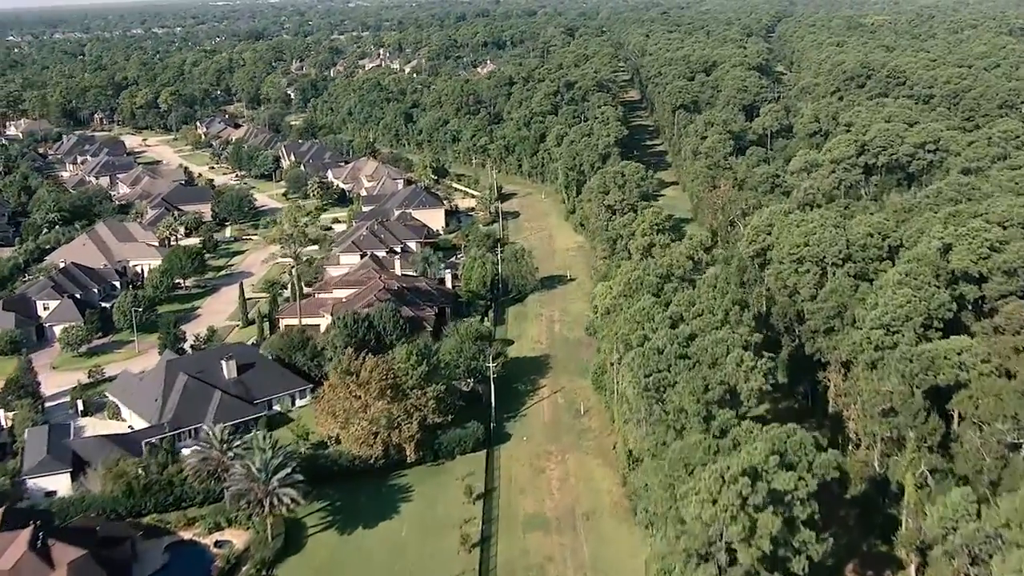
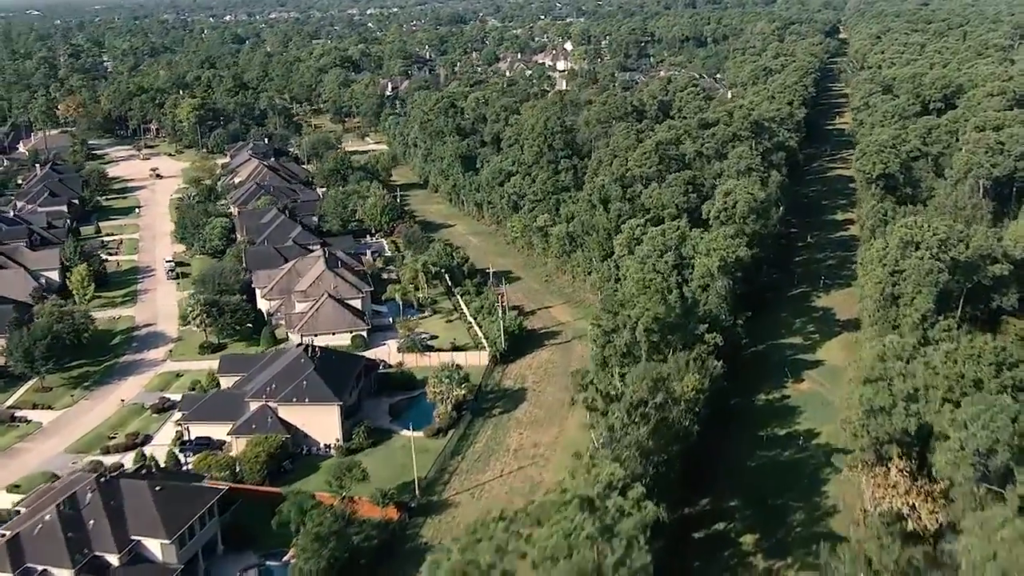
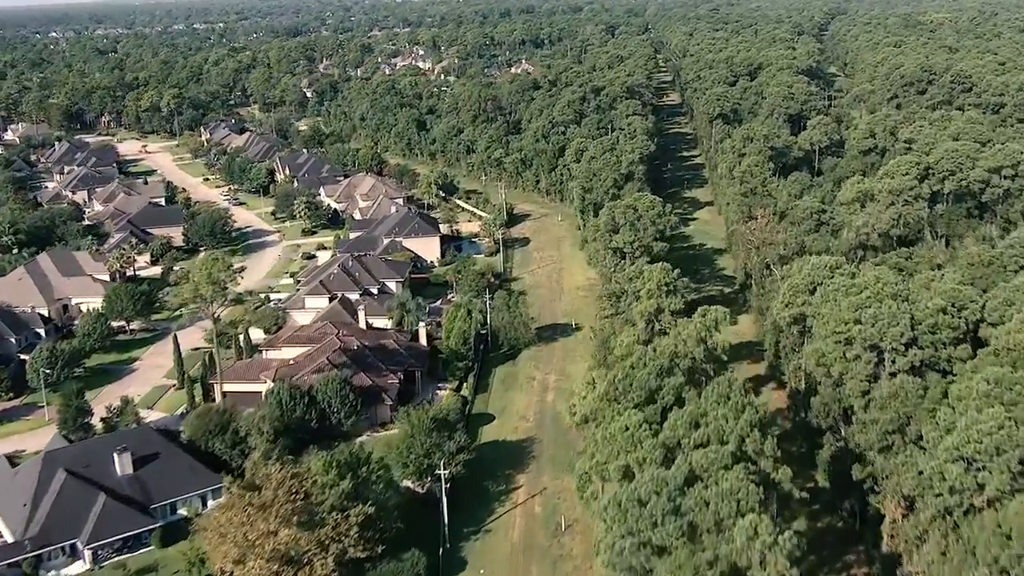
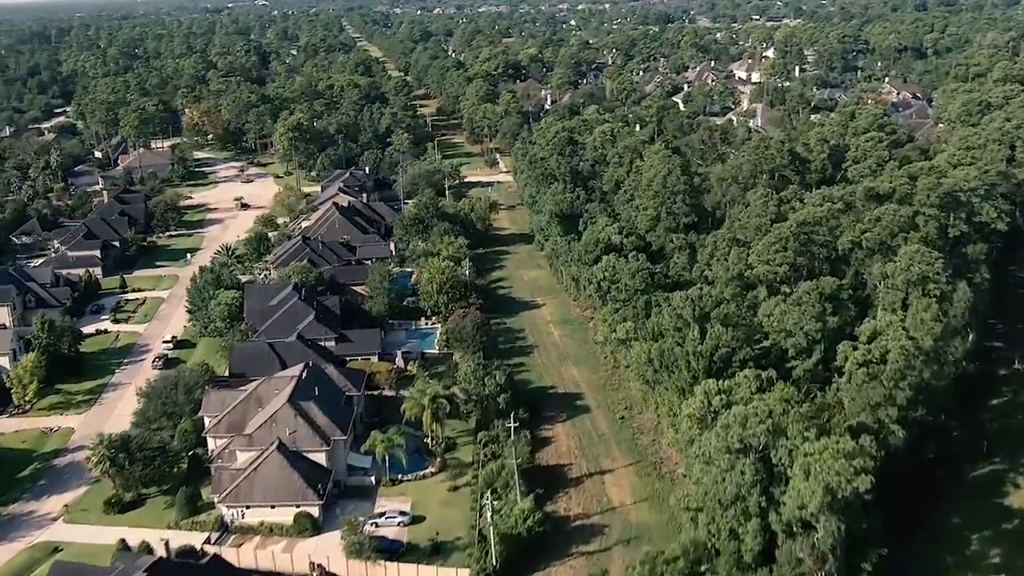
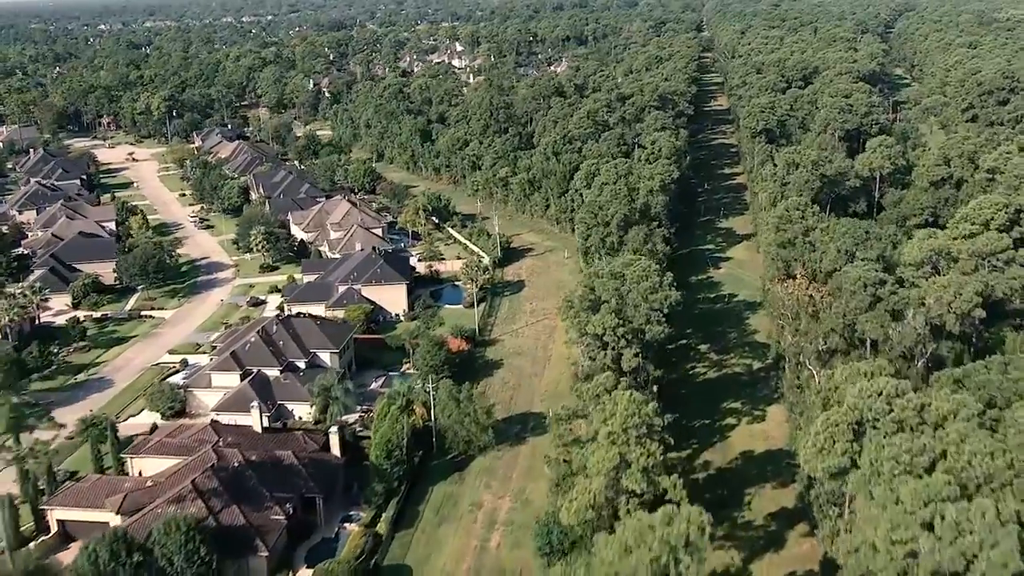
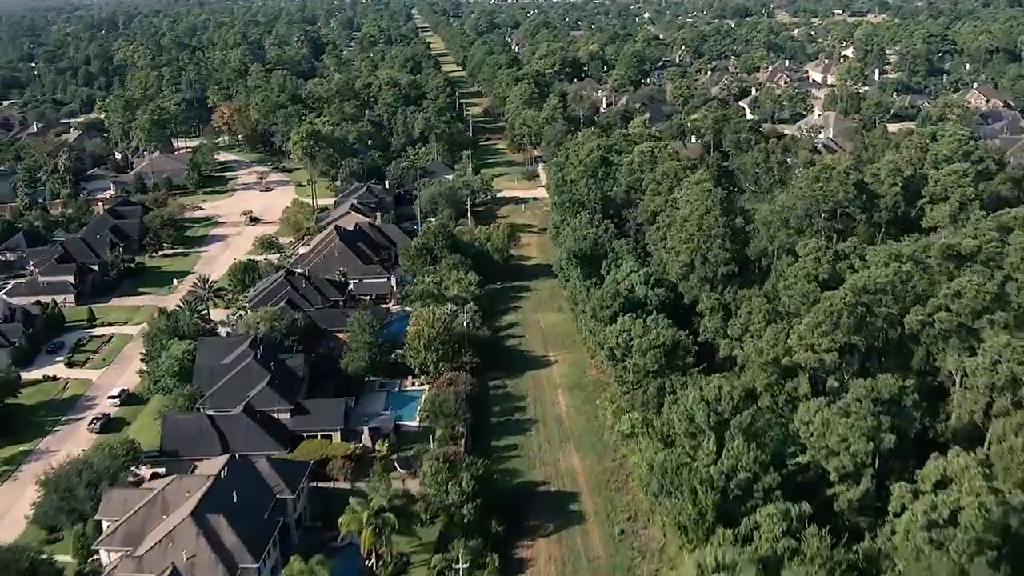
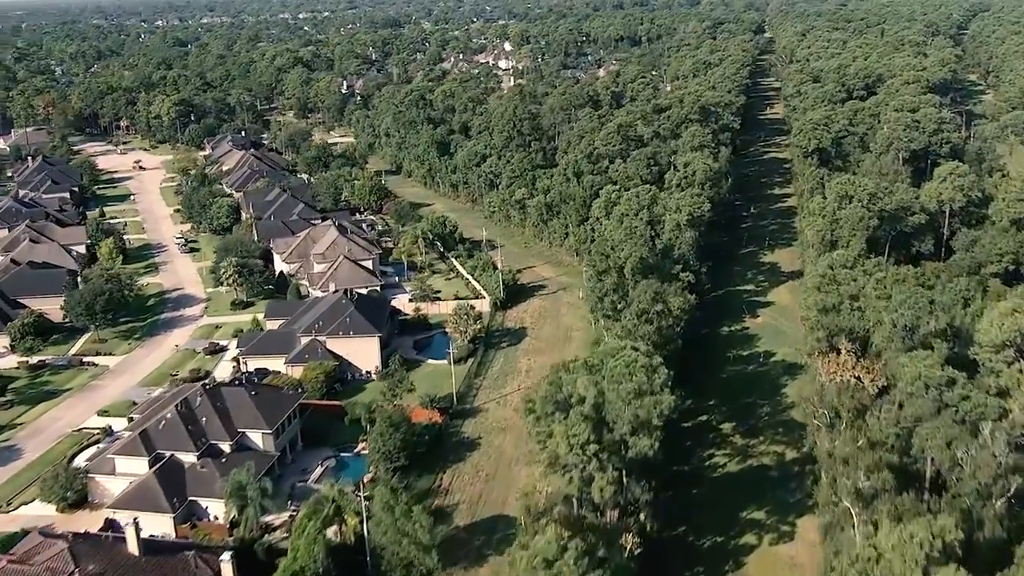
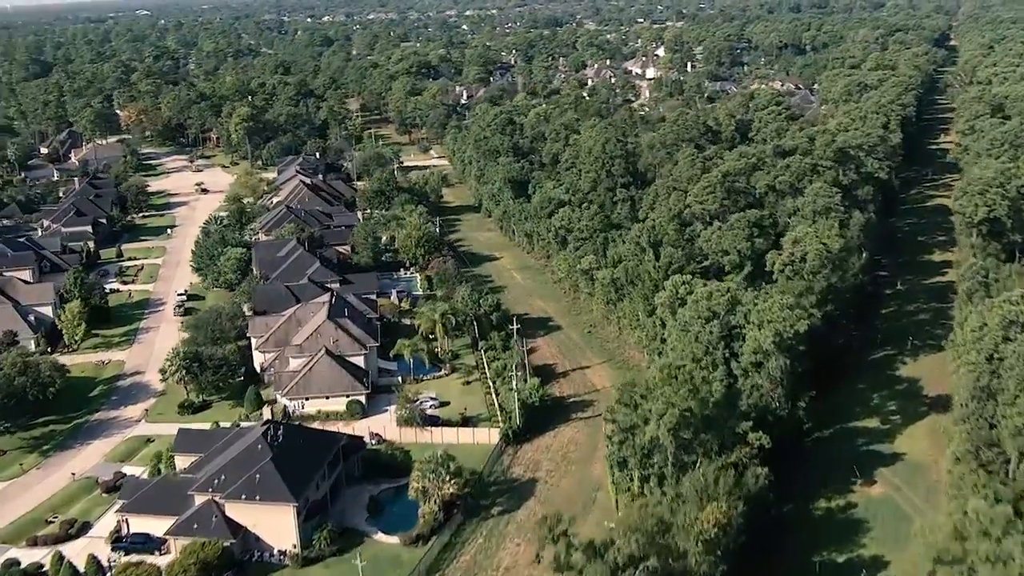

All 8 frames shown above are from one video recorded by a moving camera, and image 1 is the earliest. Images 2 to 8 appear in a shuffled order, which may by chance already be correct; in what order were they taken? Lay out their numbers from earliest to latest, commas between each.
3, 5, 7, 2, 8, 4, 6
